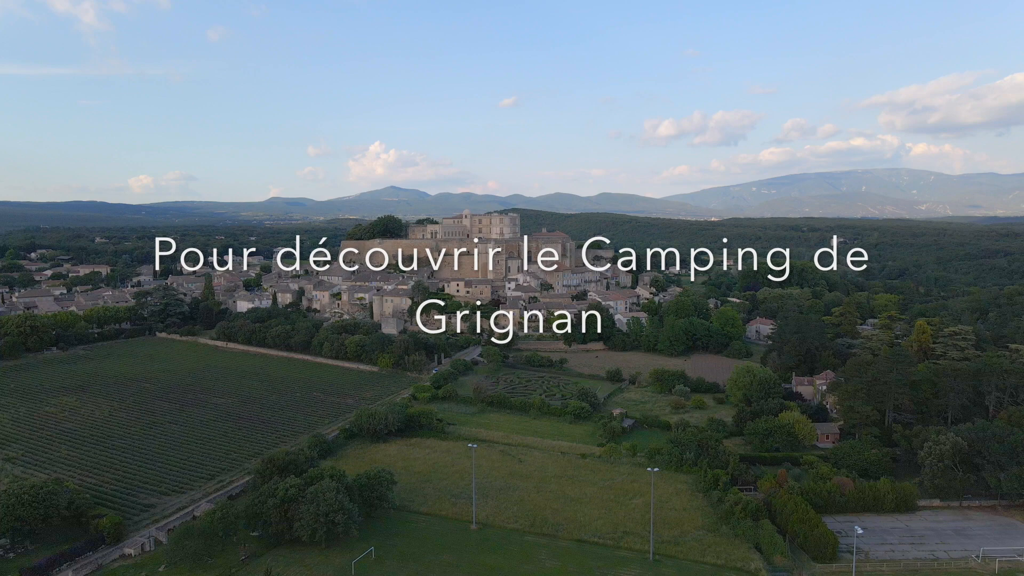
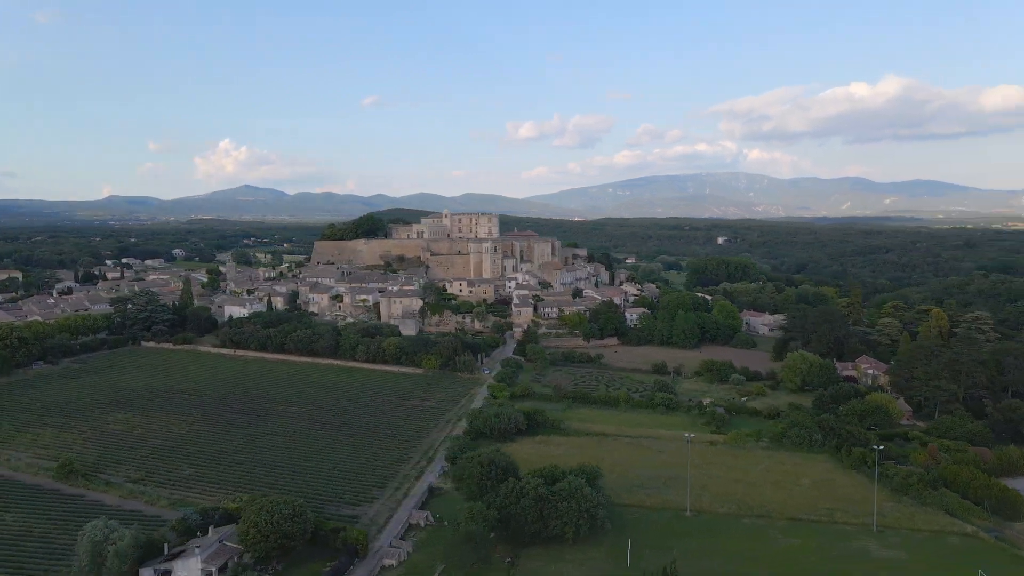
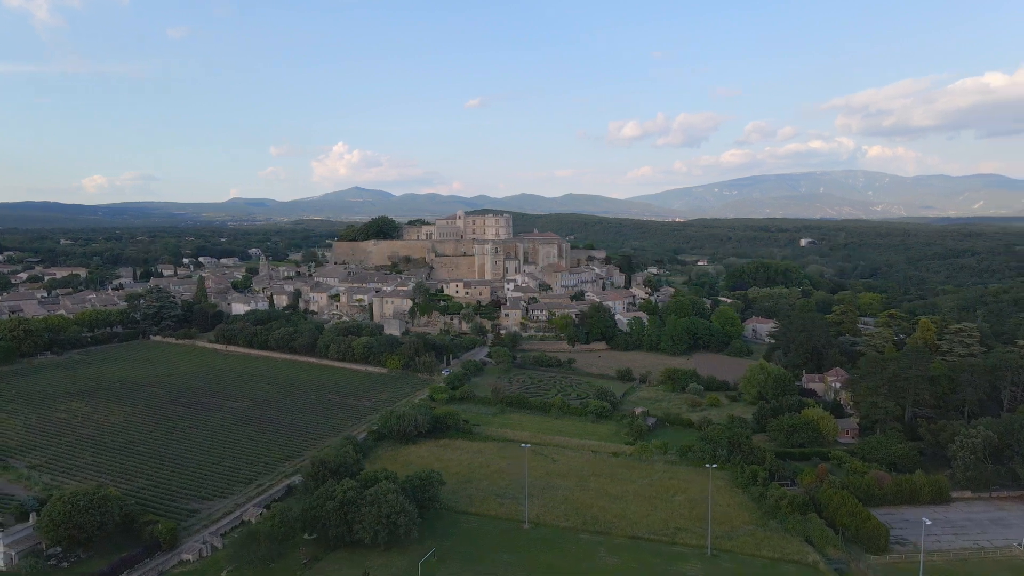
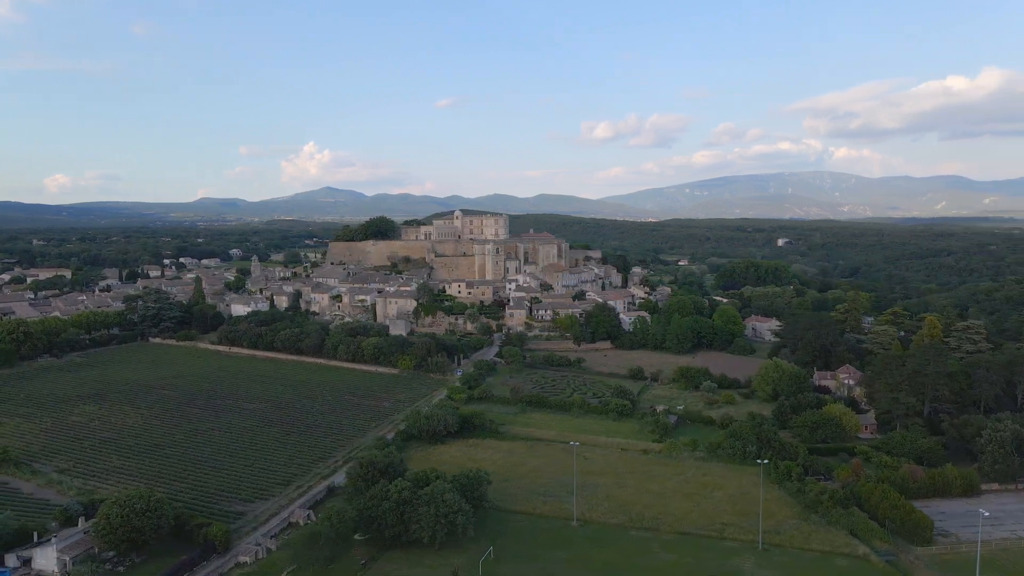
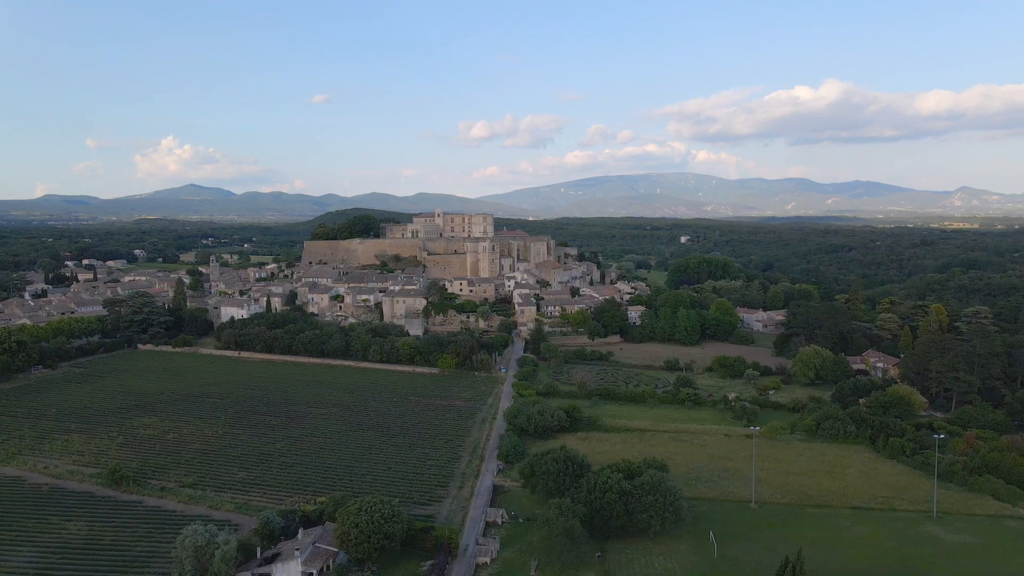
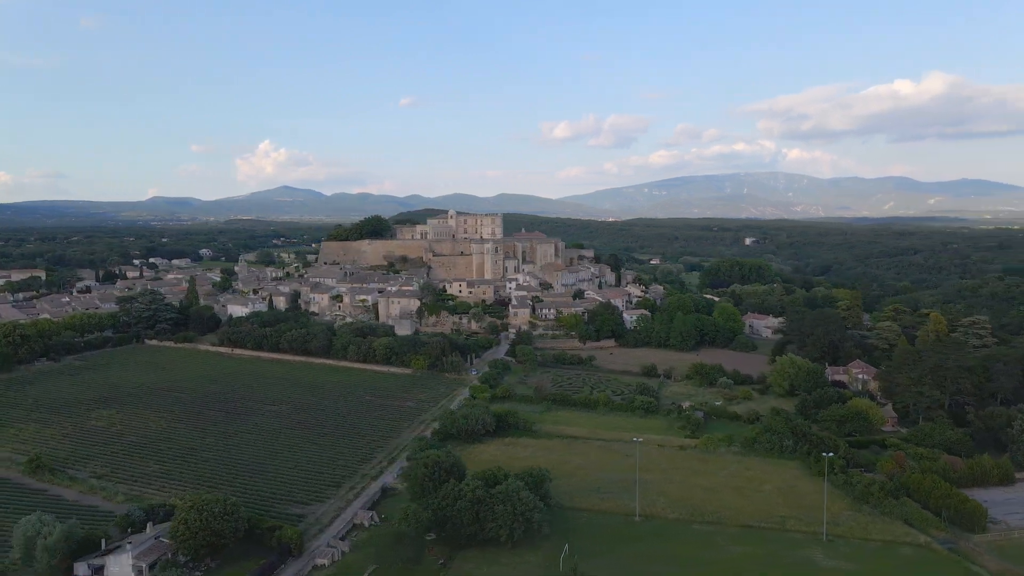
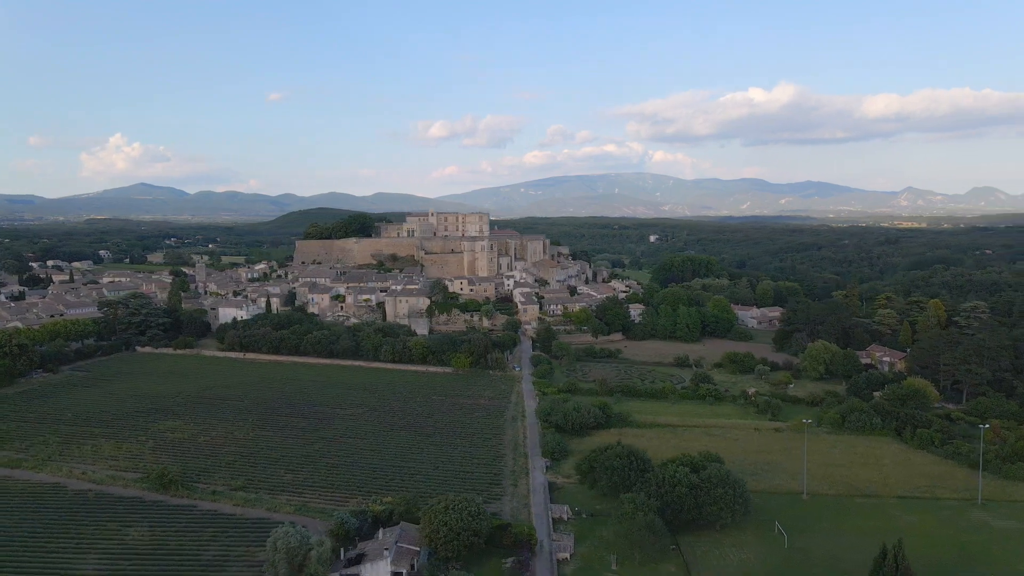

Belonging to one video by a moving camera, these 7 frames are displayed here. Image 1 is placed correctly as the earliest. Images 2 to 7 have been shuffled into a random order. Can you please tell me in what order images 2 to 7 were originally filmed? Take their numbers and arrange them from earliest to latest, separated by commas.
3, 4, 6, 2, 5, 7
